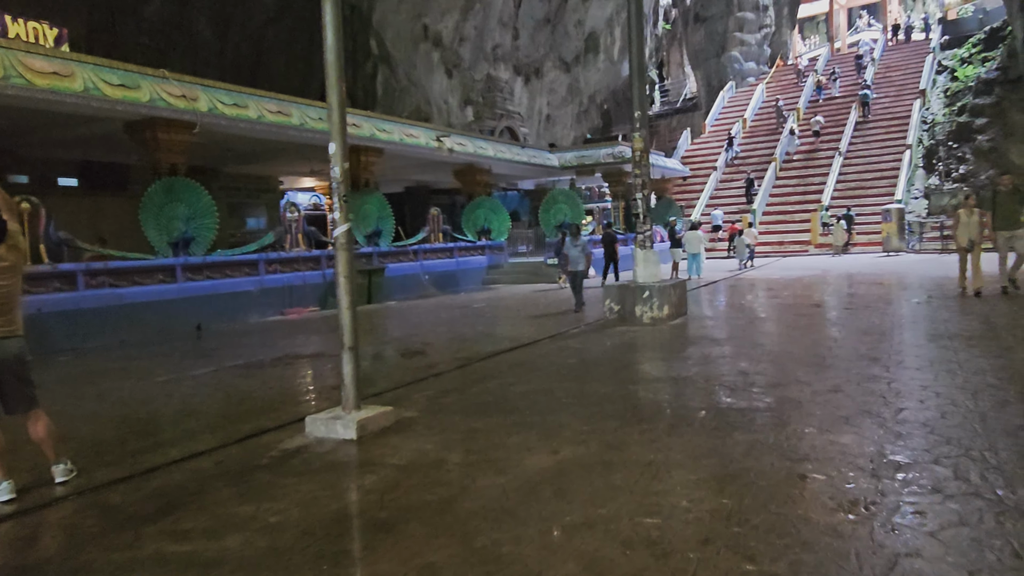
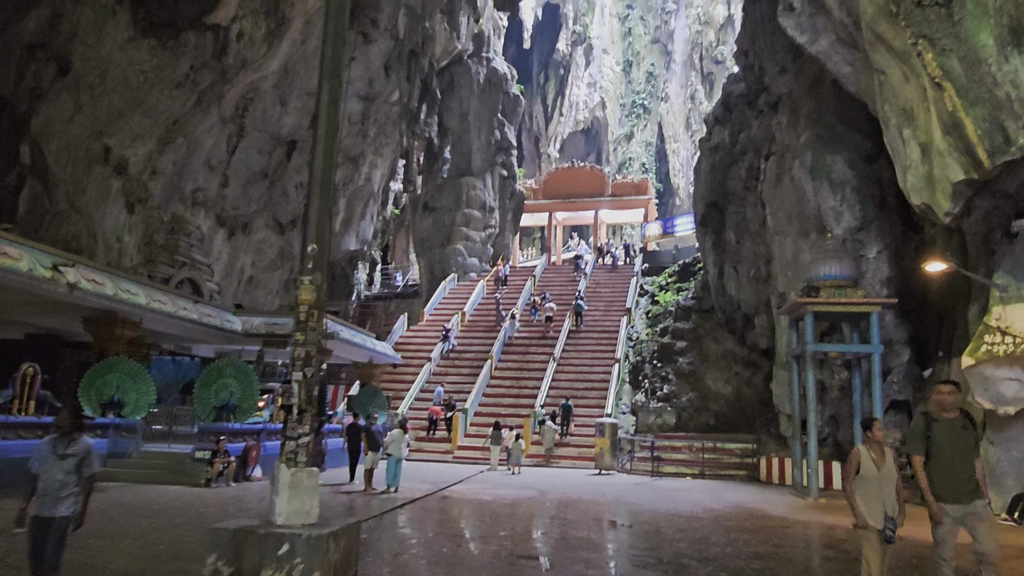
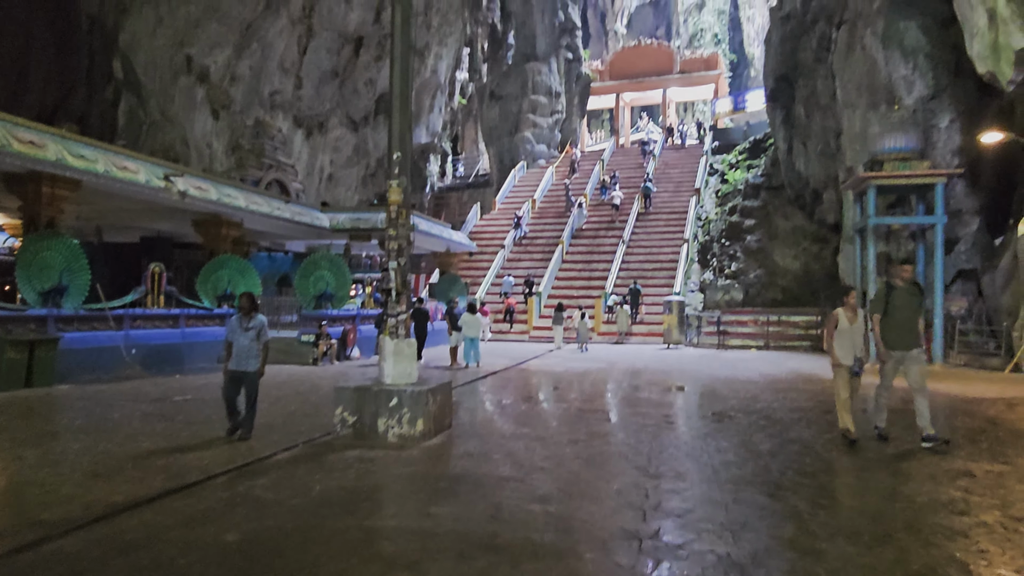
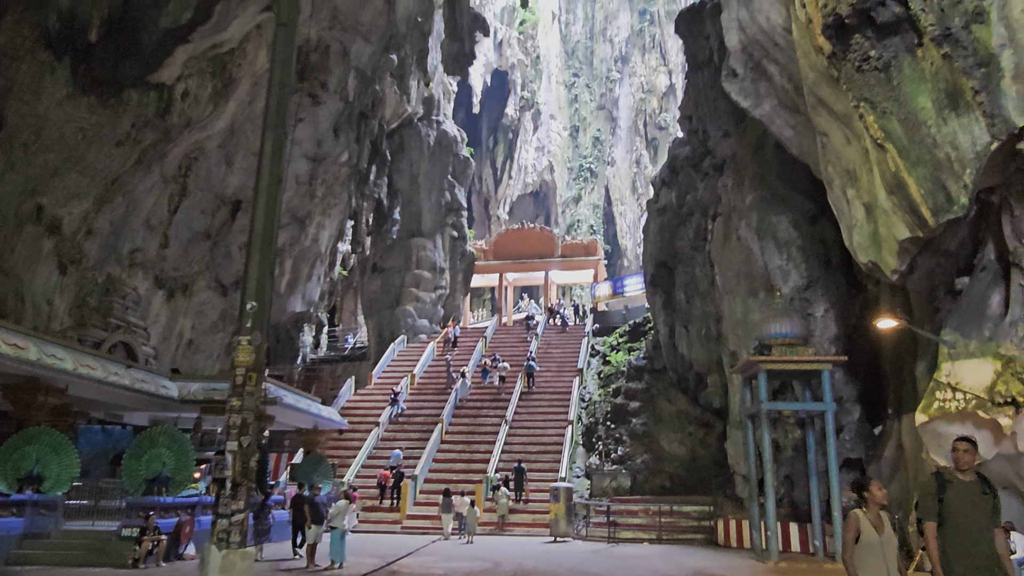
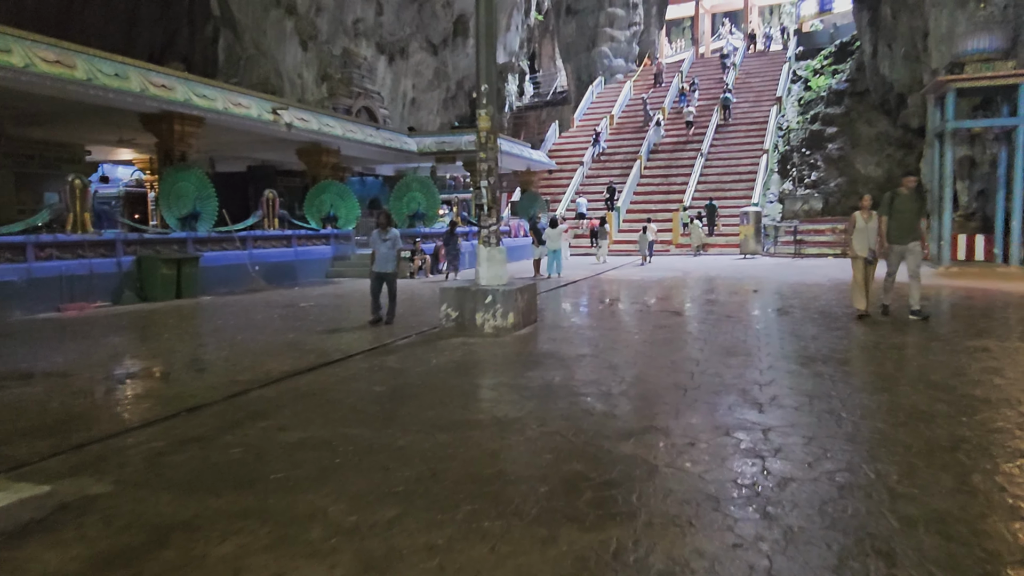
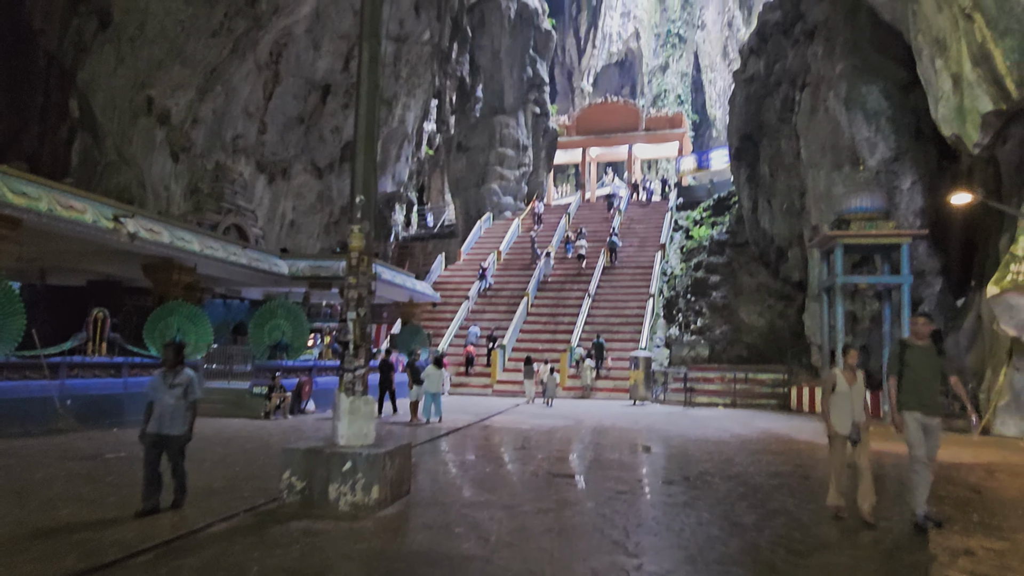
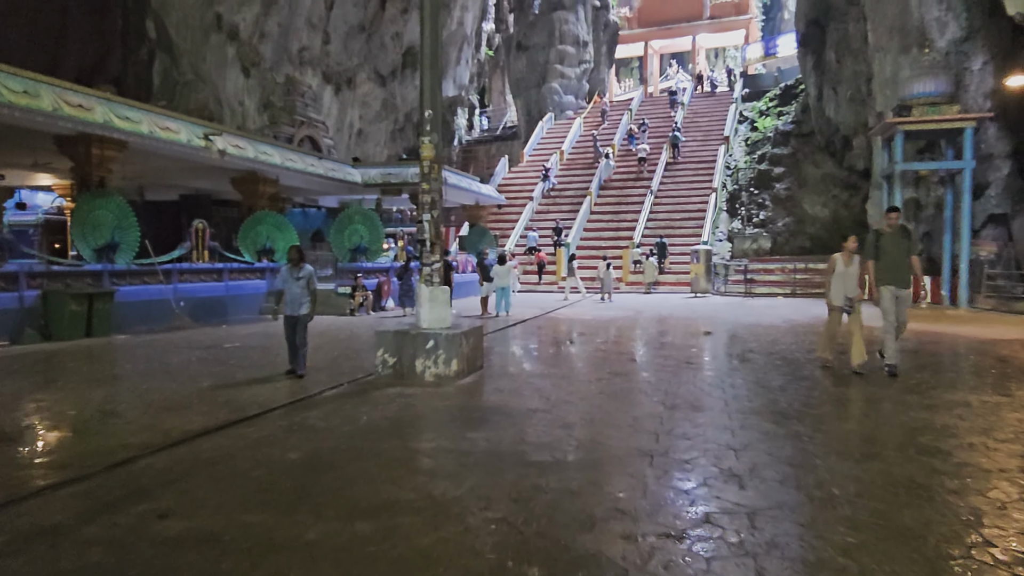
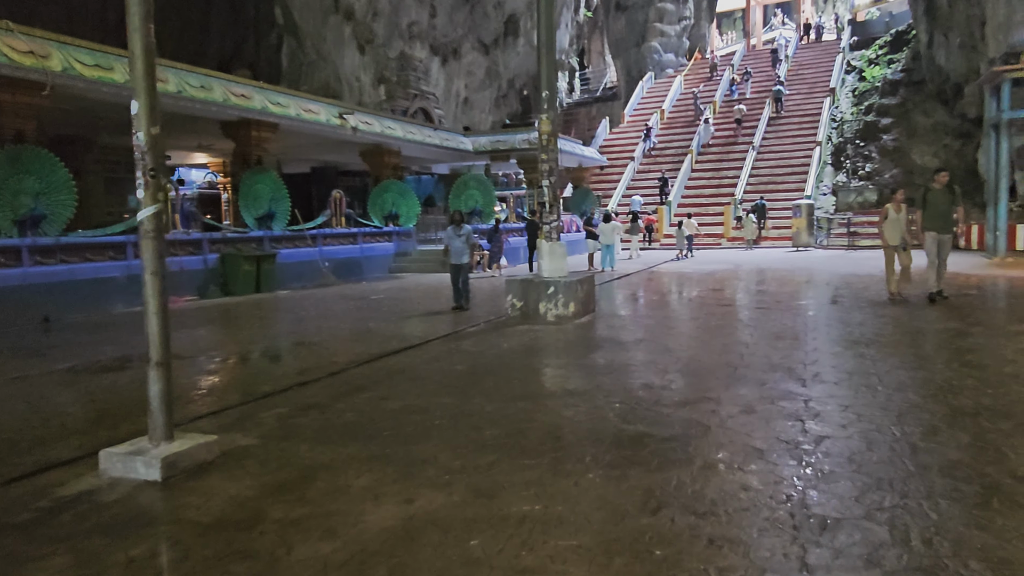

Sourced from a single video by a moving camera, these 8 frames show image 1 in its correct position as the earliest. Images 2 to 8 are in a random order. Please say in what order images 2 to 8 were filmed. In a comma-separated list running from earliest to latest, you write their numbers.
8, 5, 7, 3, 6, 2, 4
